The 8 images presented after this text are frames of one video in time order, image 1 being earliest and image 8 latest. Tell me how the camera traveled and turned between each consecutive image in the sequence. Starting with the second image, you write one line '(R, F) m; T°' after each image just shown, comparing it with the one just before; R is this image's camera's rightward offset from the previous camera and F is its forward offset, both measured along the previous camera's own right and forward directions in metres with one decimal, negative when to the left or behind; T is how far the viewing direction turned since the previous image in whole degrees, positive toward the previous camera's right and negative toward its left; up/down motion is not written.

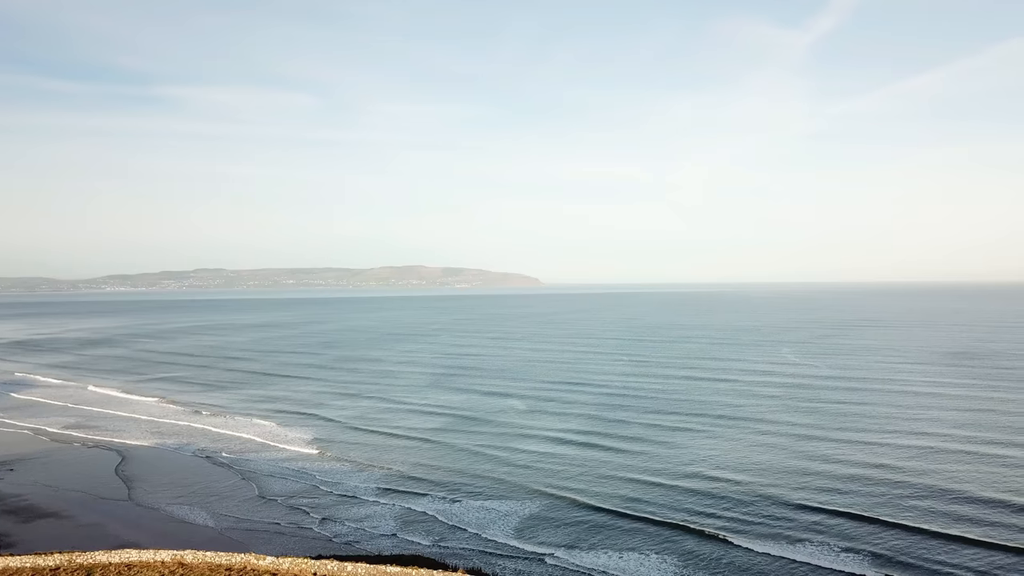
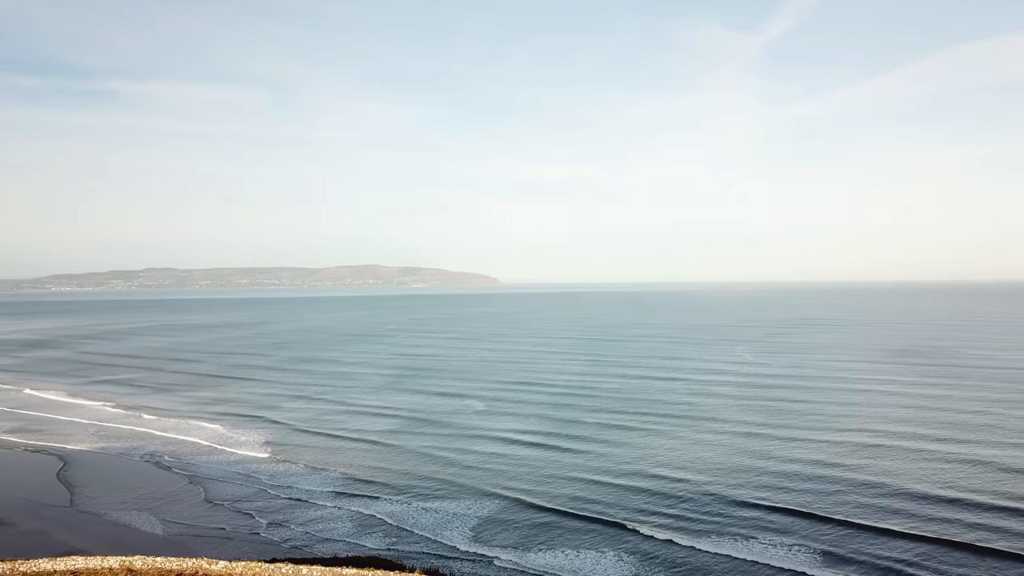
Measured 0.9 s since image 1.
(+0.6, +0.2) m; +3°
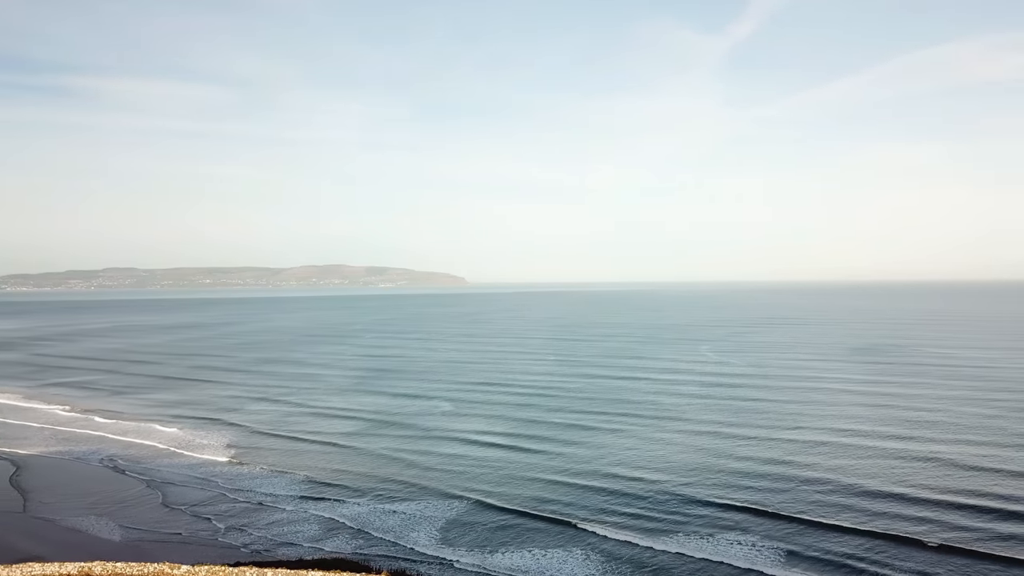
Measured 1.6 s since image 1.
(+0.6, +0.2) m; +2°
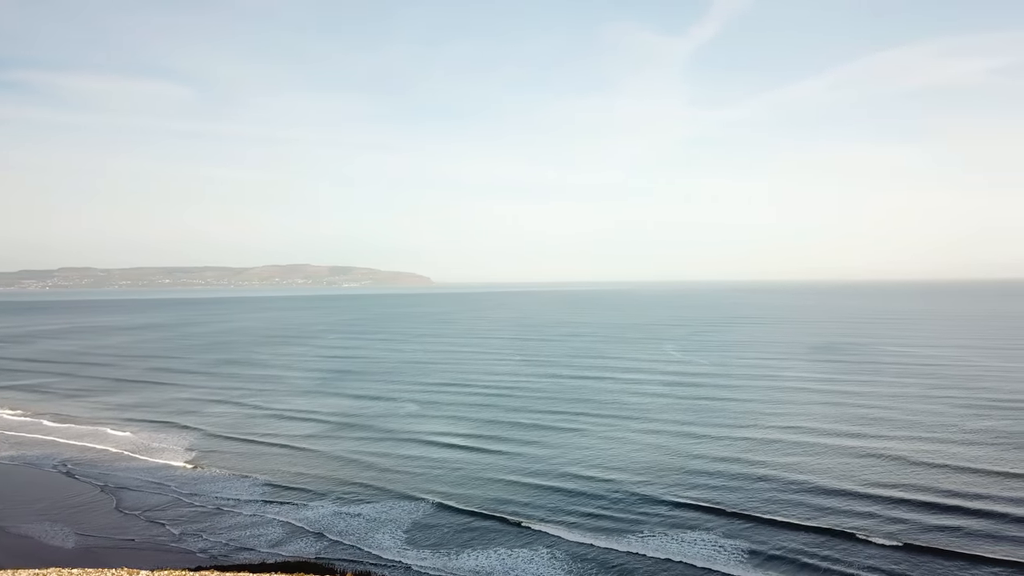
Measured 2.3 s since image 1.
(+0.5, +0.2) m; +2°
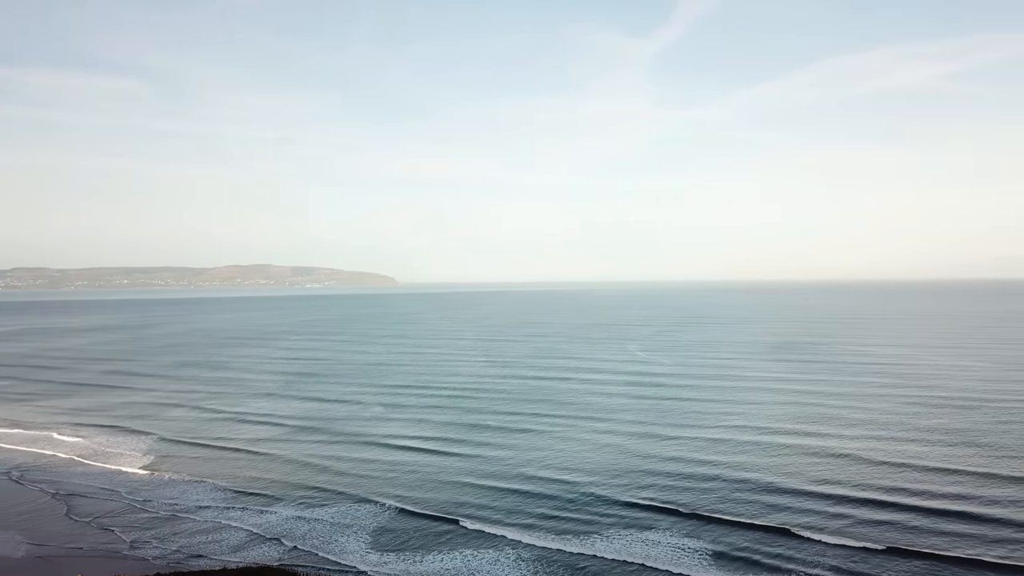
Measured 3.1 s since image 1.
(+0.6, +0.3) m; +2°
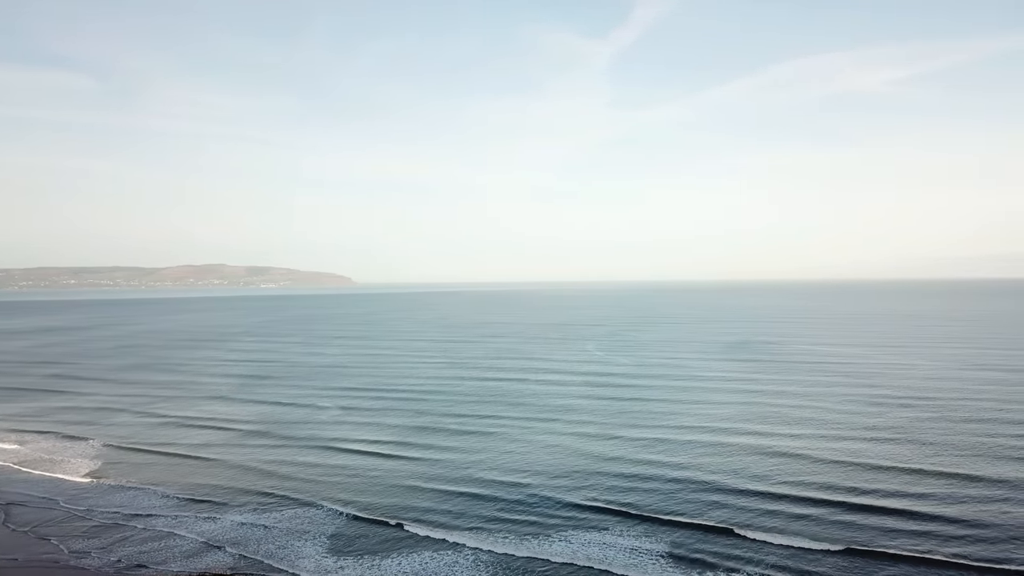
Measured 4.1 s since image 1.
(+0.7, +0.4) m; +2°
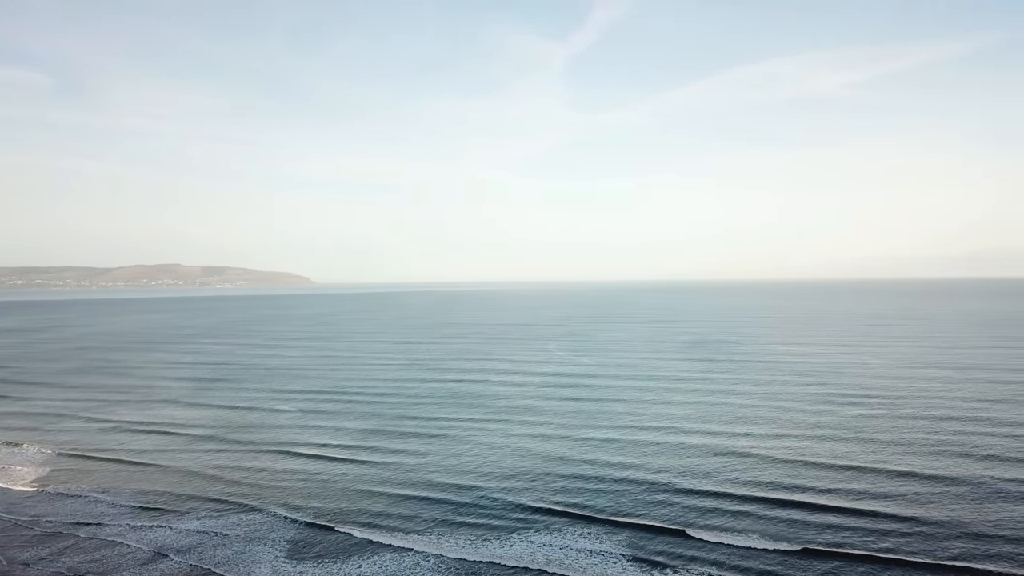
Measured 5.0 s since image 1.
(+0.7, +0.3) m; +2°
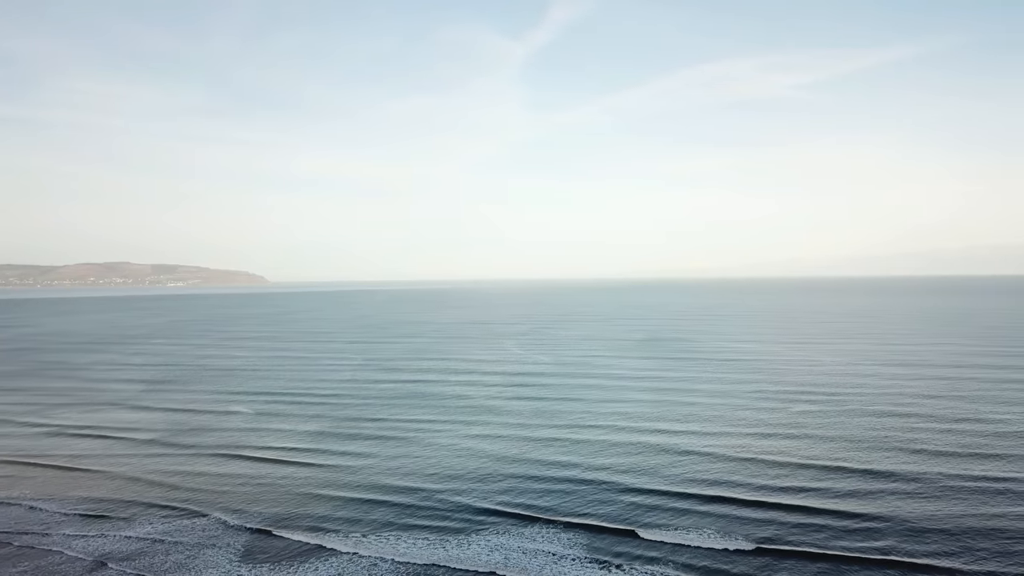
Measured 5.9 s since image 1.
(+0.6, +0.2) m; +3°
